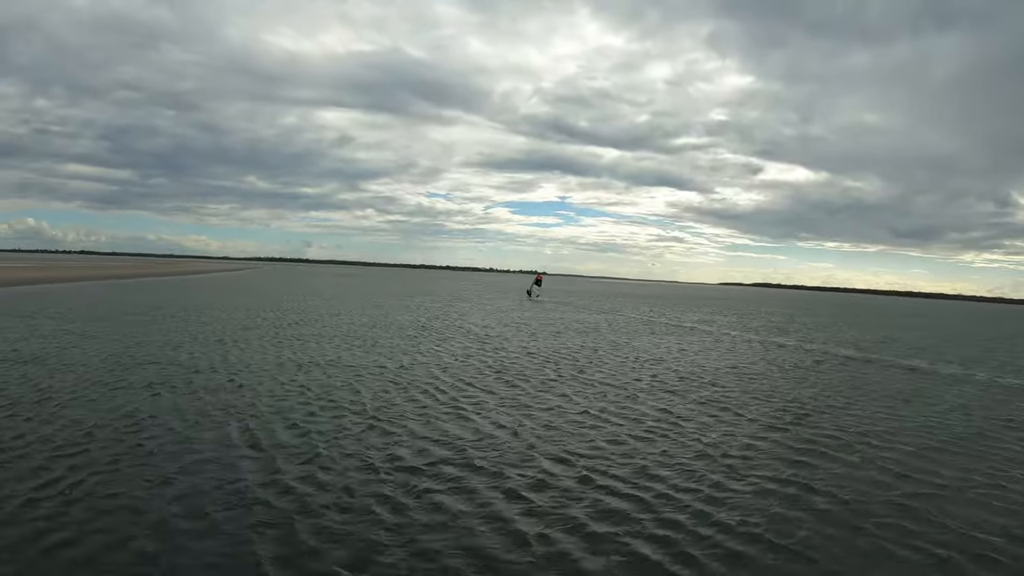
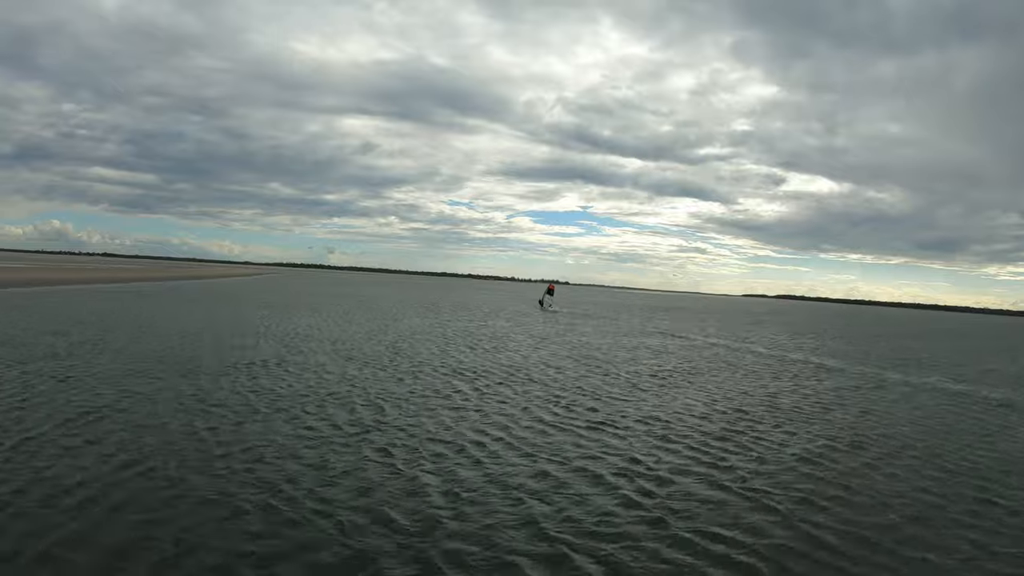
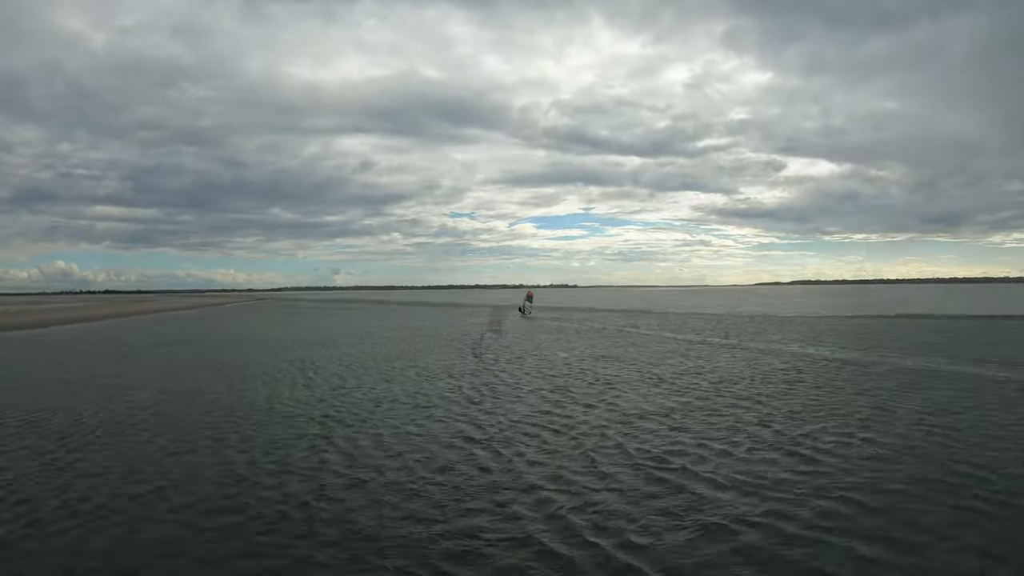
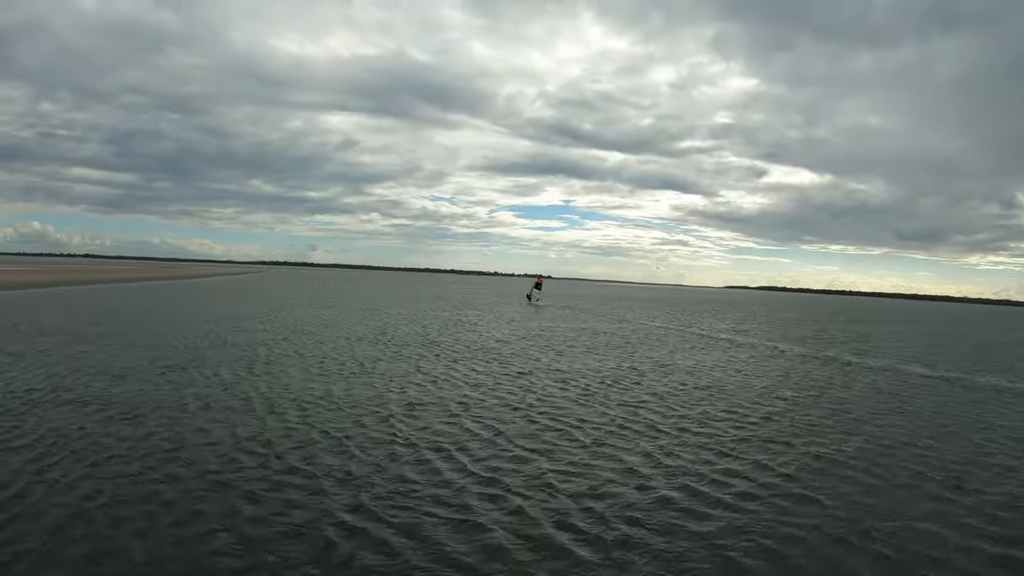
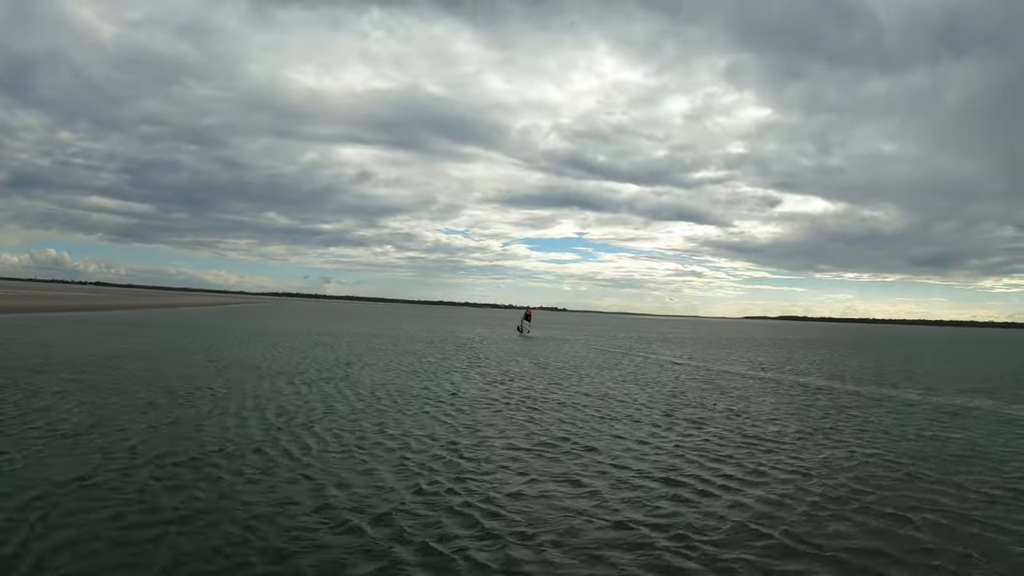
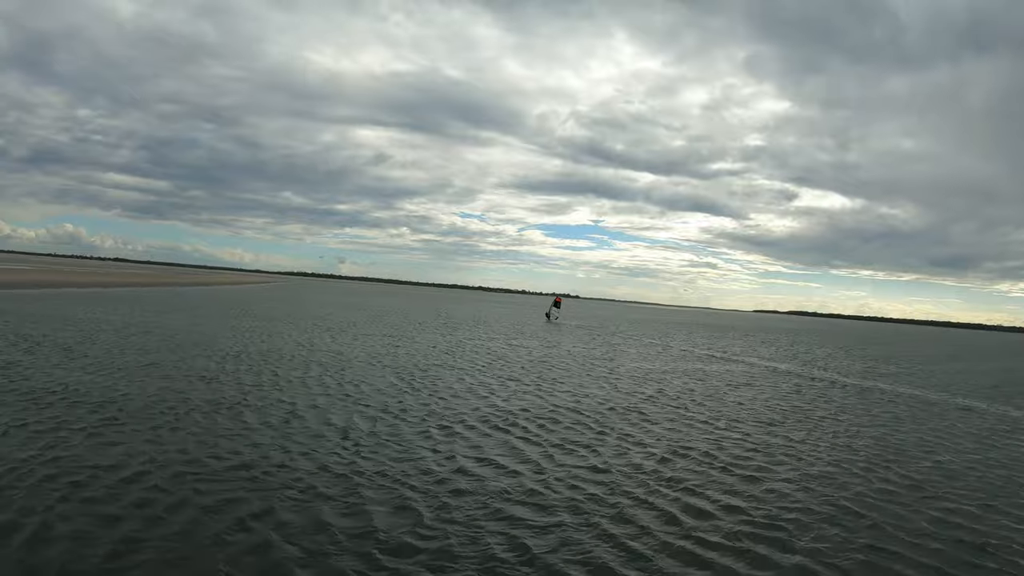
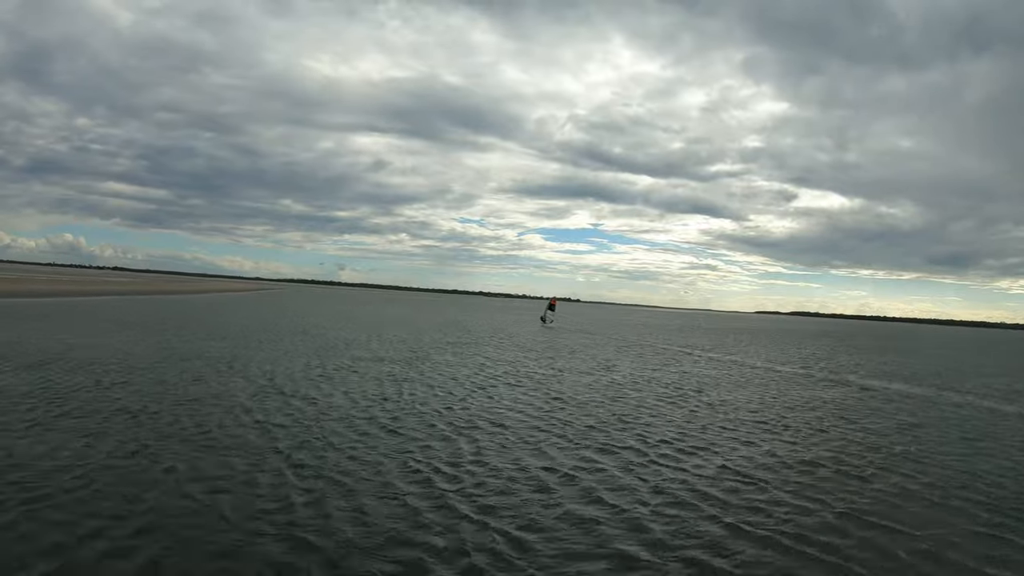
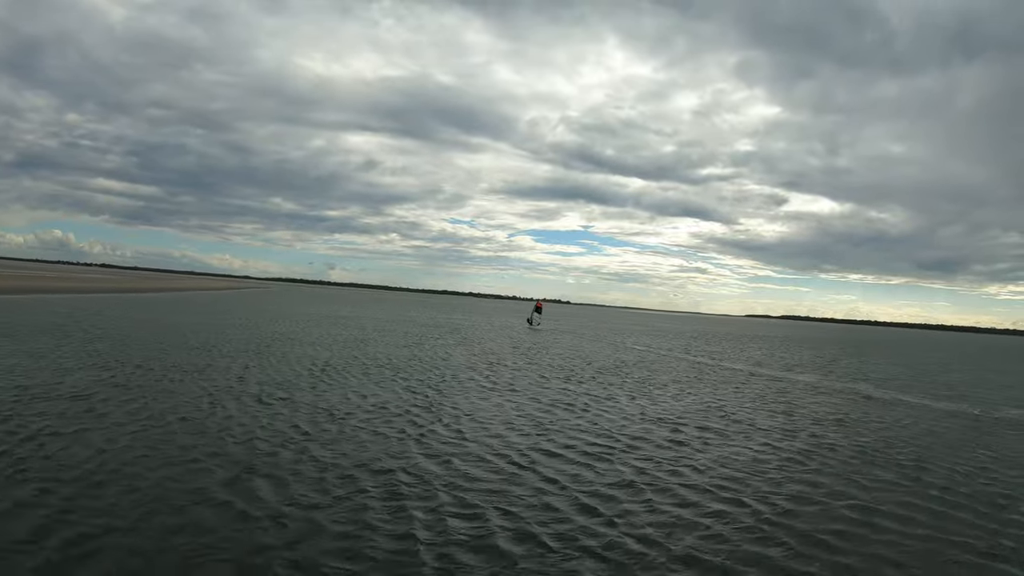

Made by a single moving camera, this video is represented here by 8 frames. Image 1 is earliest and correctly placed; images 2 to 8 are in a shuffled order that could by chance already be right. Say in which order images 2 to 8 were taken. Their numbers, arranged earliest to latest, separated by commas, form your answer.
4, 2, 6, 7, 8, 5, 3
